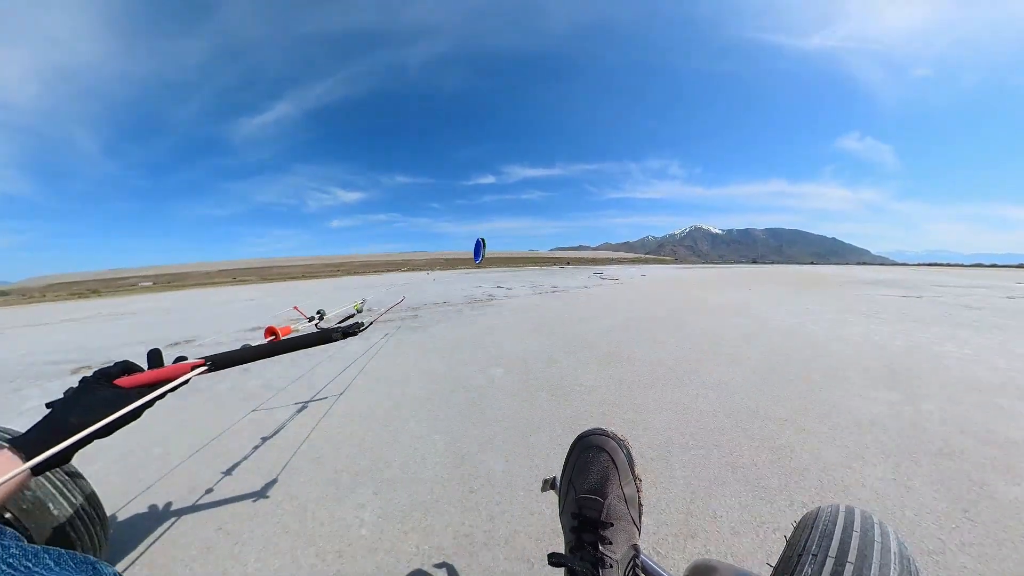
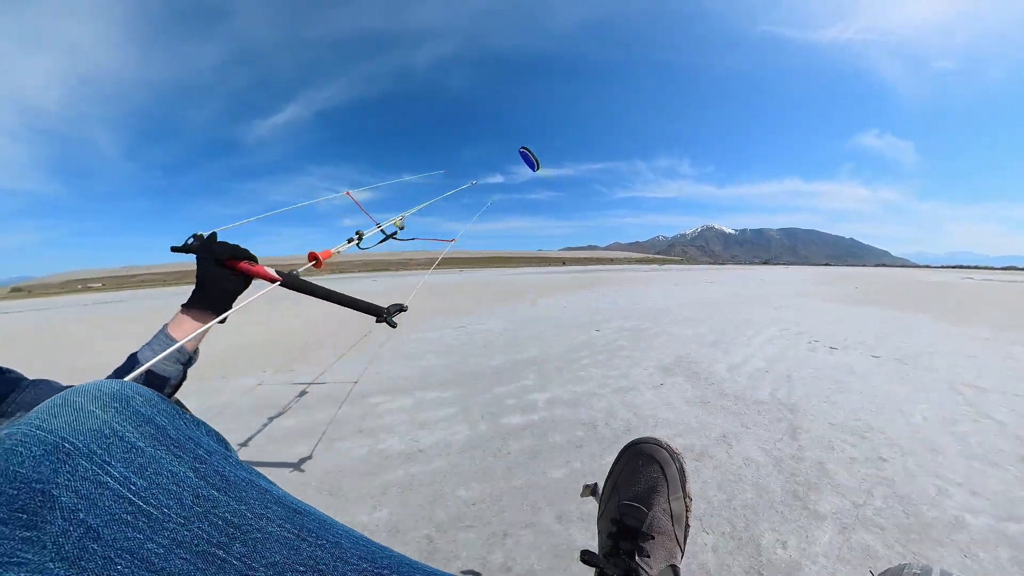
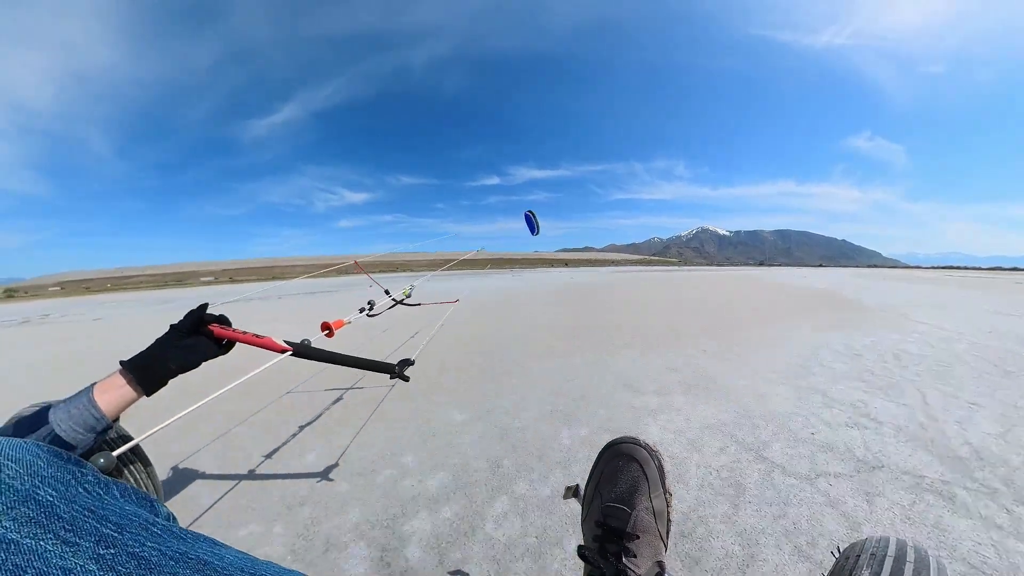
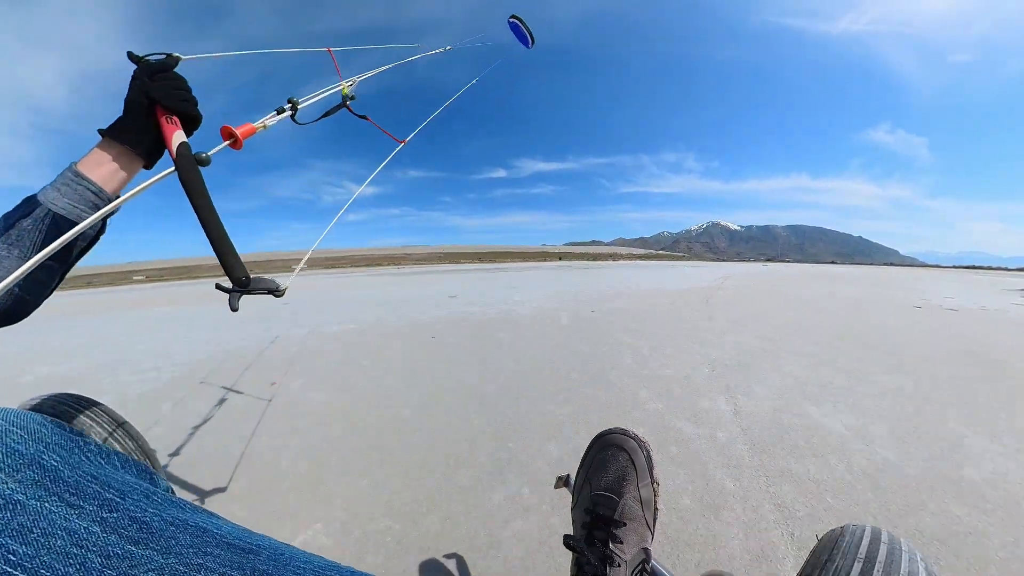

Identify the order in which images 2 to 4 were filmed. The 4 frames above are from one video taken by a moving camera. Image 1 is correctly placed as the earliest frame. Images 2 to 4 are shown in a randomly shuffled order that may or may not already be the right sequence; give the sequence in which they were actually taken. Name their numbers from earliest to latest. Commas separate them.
3, 2, 4
